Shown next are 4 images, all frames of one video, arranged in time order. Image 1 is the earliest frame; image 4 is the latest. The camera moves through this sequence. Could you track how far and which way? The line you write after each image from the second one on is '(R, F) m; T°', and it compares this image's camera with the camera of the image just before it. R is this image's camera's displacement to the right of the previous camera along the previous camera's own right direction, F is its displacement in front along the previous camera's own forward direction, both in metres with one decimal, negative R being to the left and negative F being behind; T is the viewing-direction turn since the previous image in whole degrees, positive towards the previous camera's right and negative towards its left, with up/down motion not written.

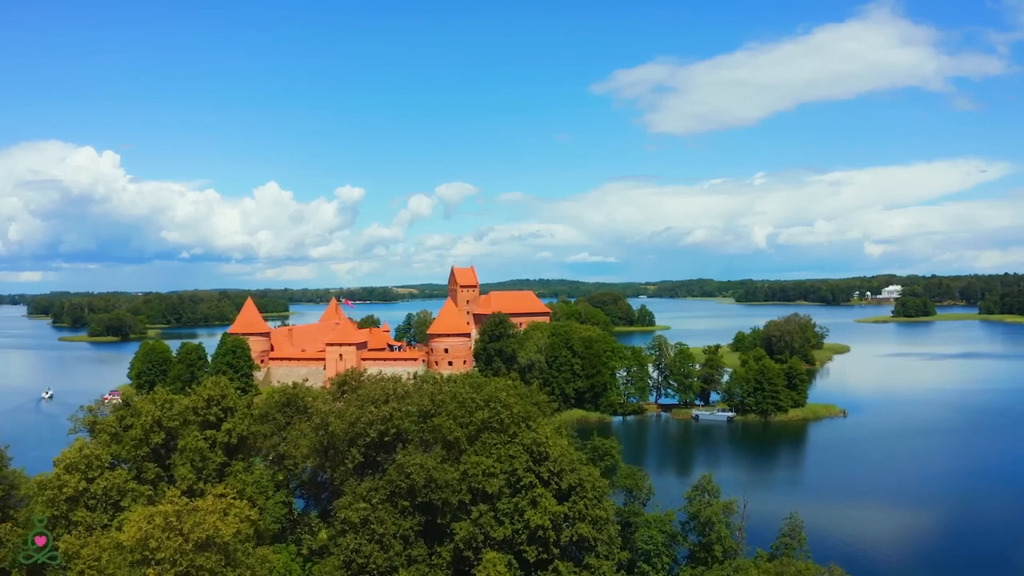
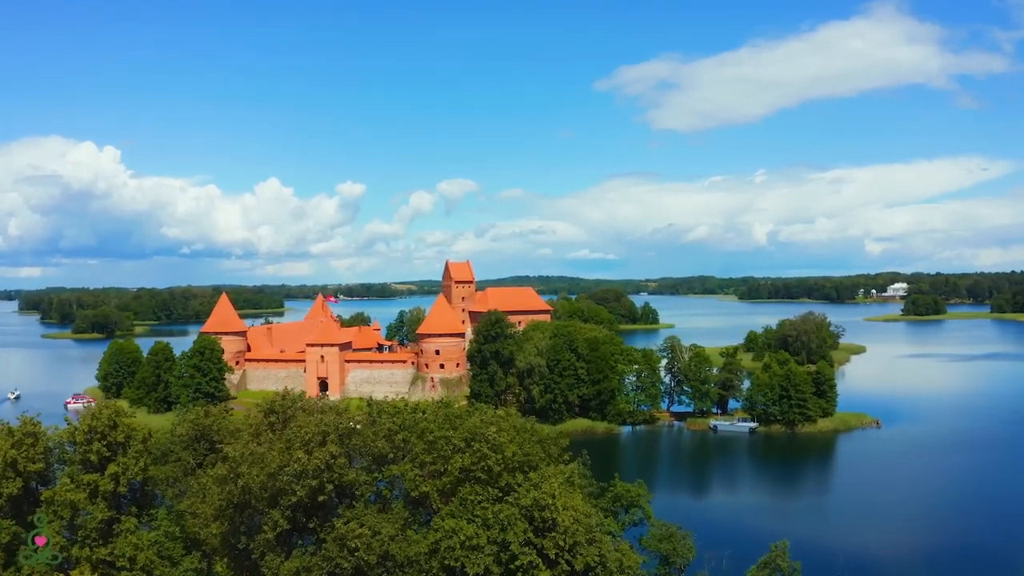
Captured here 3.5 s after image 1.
(+0.1, +5.0) m; 0°
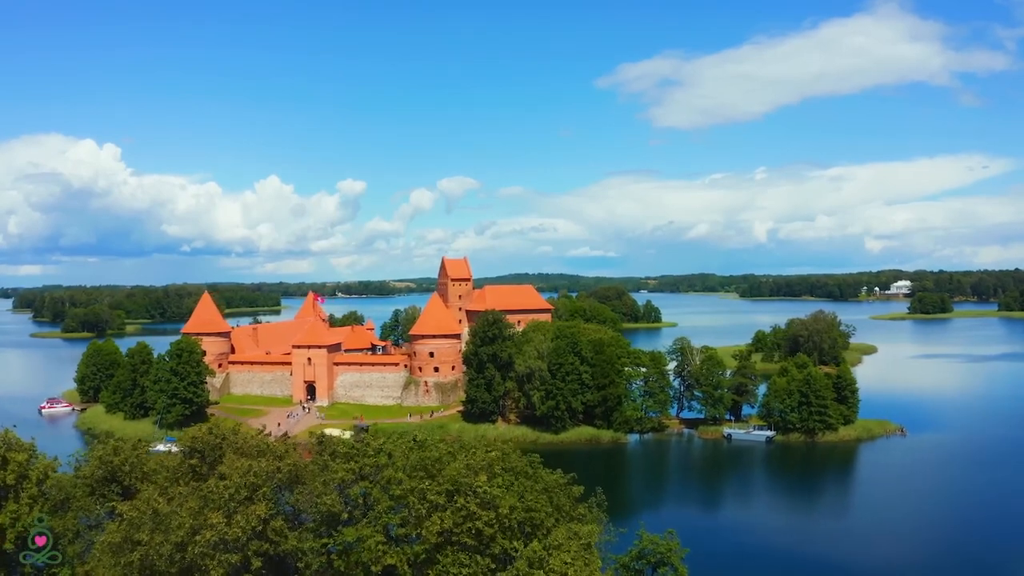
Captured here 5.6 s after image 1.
(0.0, +3.1) m; 0°
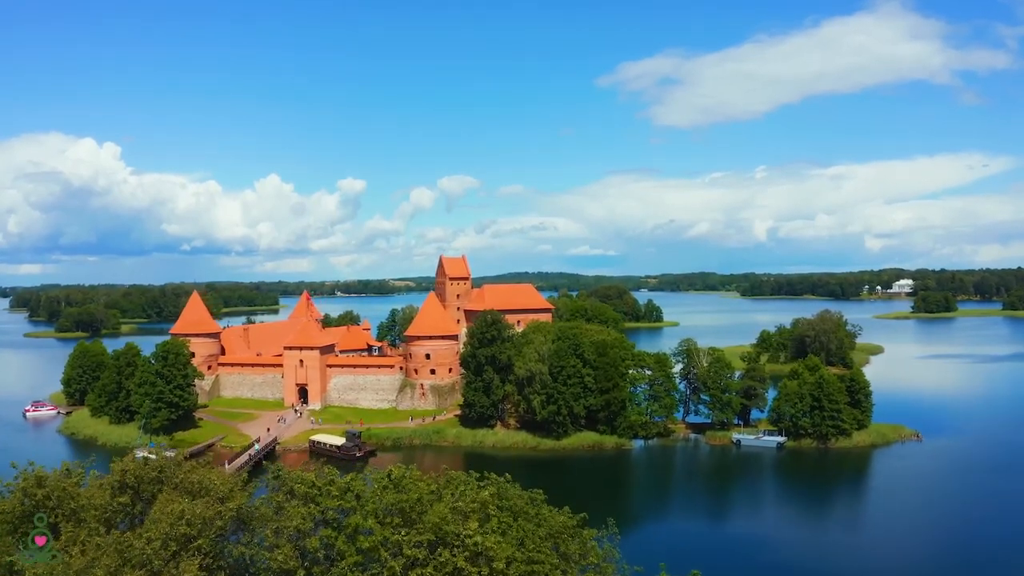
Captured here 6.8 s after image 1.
(0.0, +1.7) m; 0°
